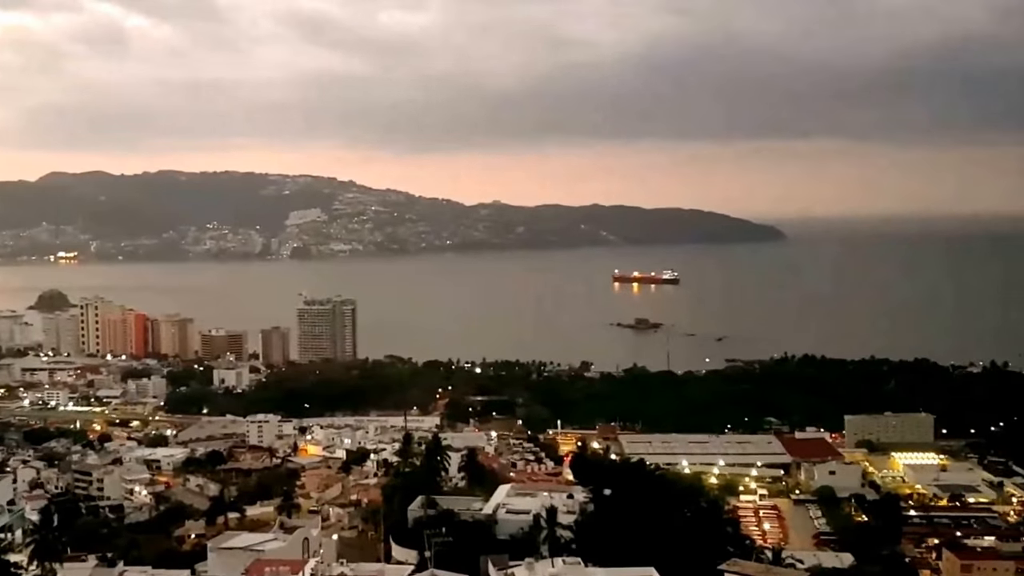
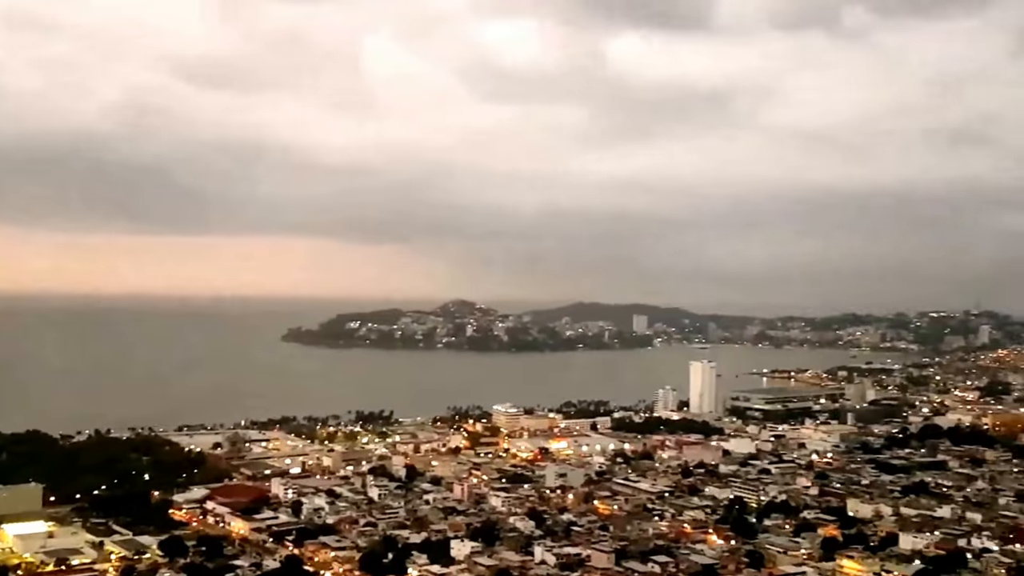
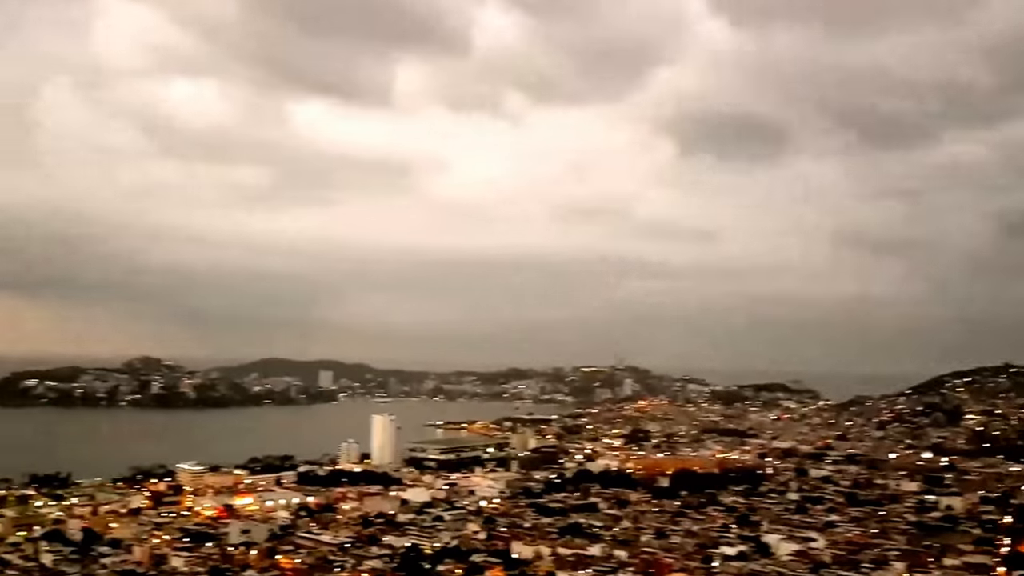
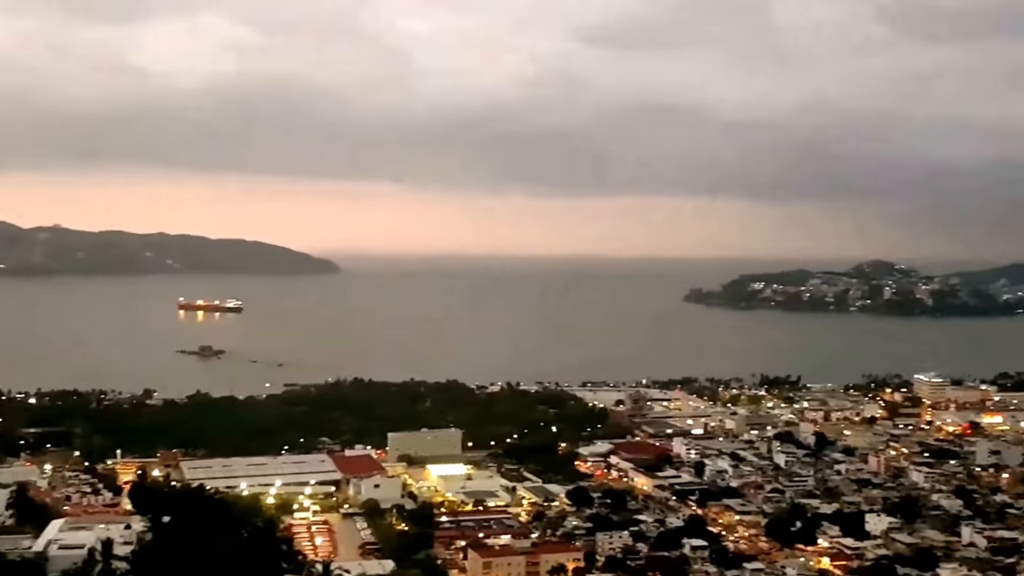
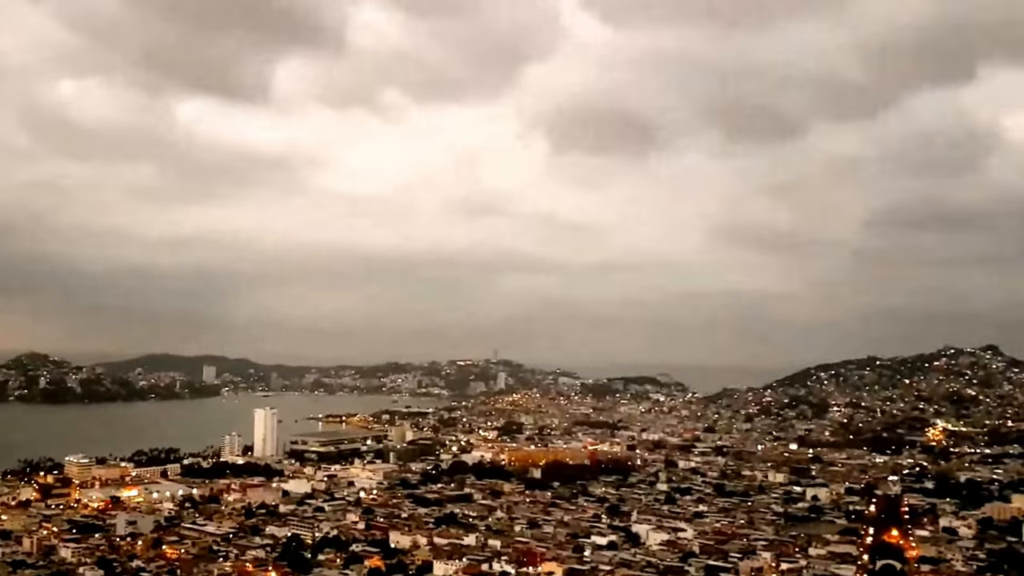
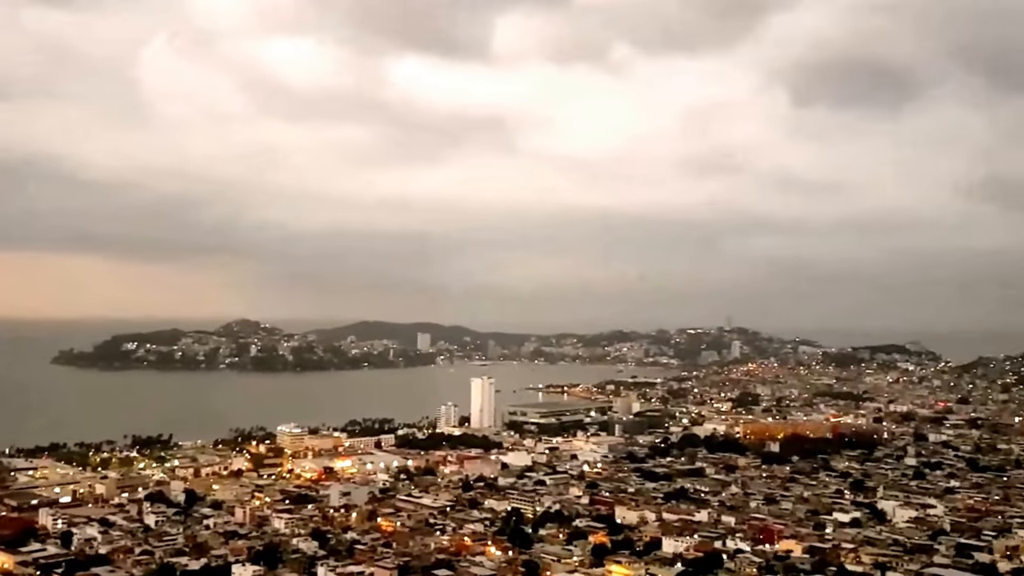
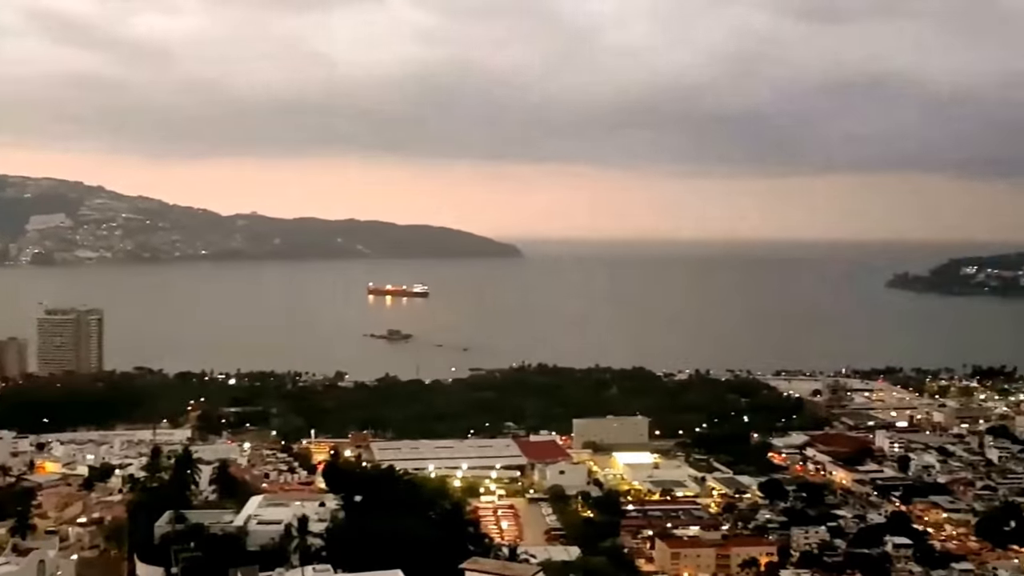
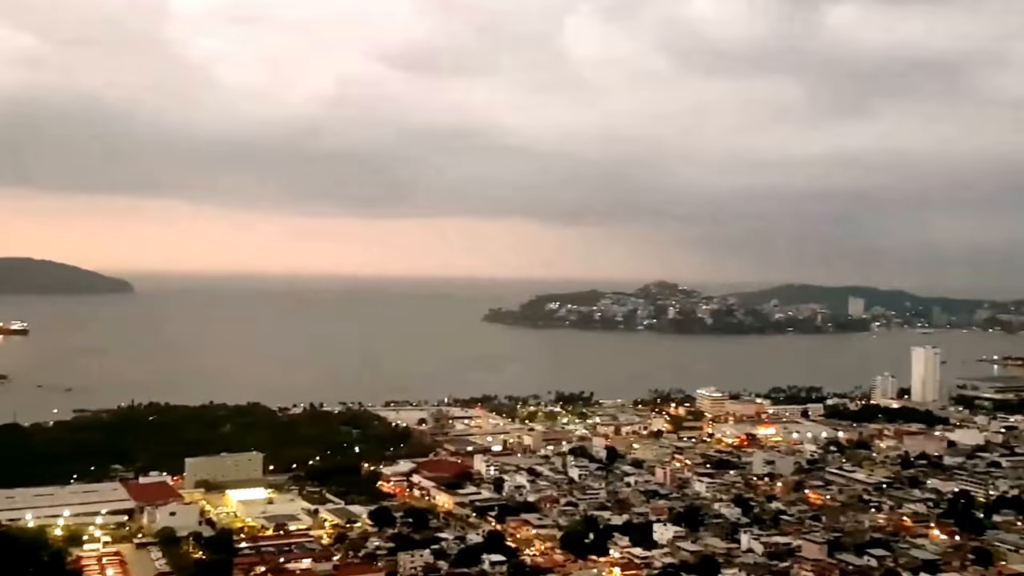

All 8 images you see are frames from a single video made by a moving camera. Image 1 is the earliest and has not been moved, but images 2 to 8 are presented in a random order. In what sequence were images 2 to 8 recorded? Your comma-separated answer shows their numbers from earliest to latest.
7, 4, 8, 2, 6, 5, 3
